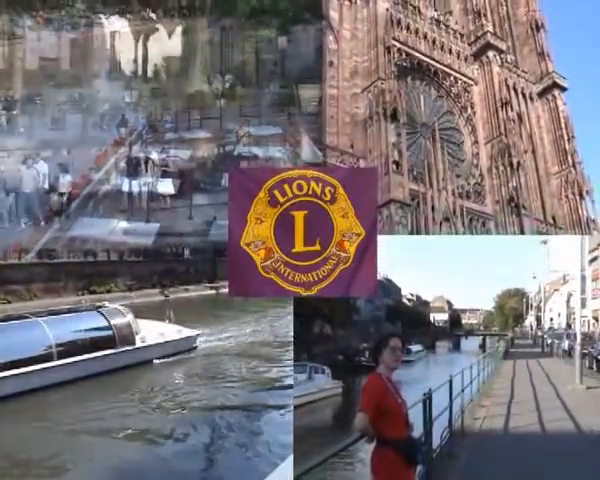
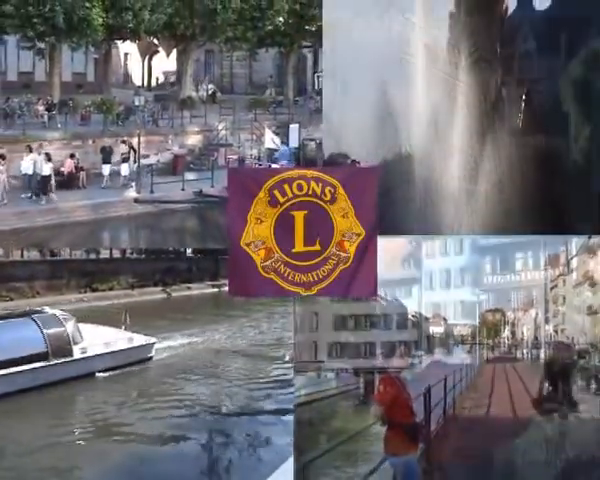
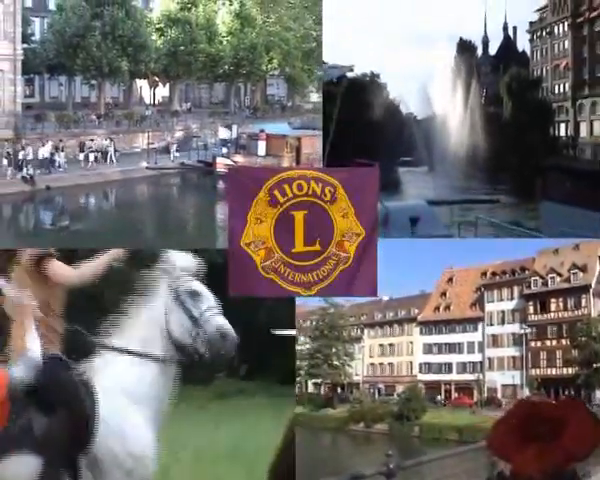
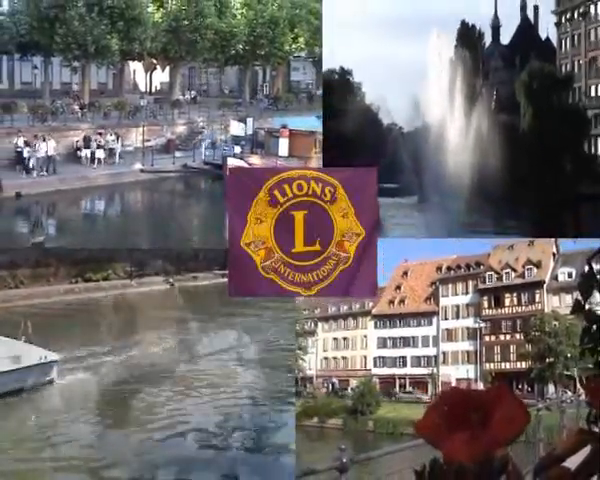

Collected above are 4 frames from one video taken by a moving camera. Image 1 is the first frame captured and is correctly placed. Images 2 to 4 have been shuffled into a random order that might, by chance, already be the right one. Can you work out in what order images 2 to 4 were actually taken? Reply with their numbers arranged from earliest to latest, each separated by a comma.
2, 4, 3
